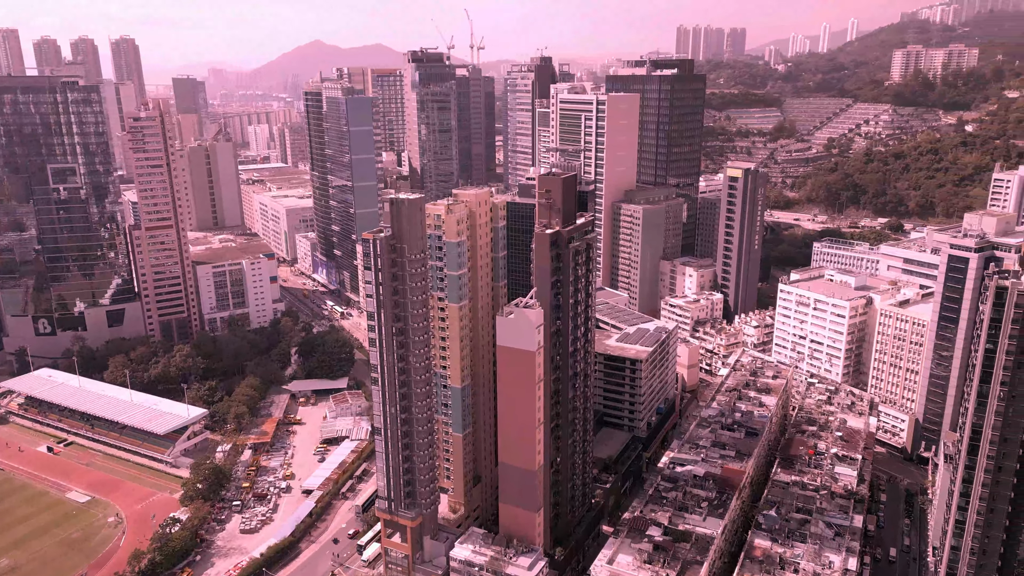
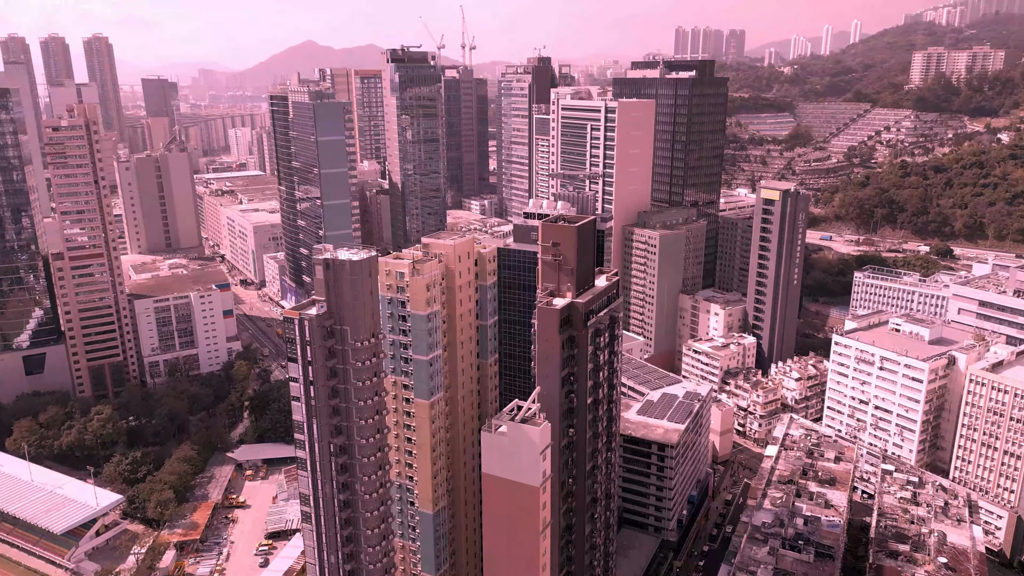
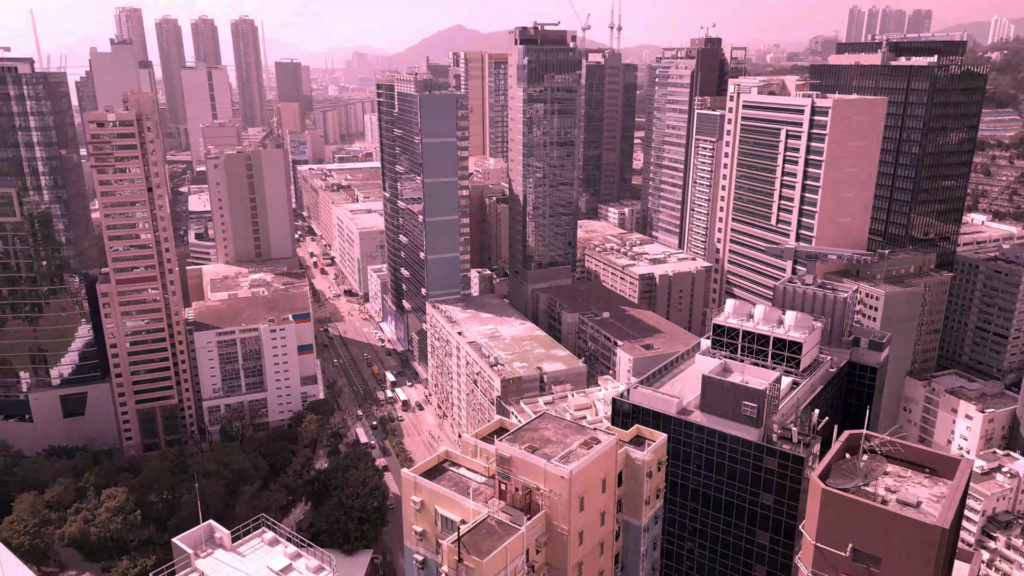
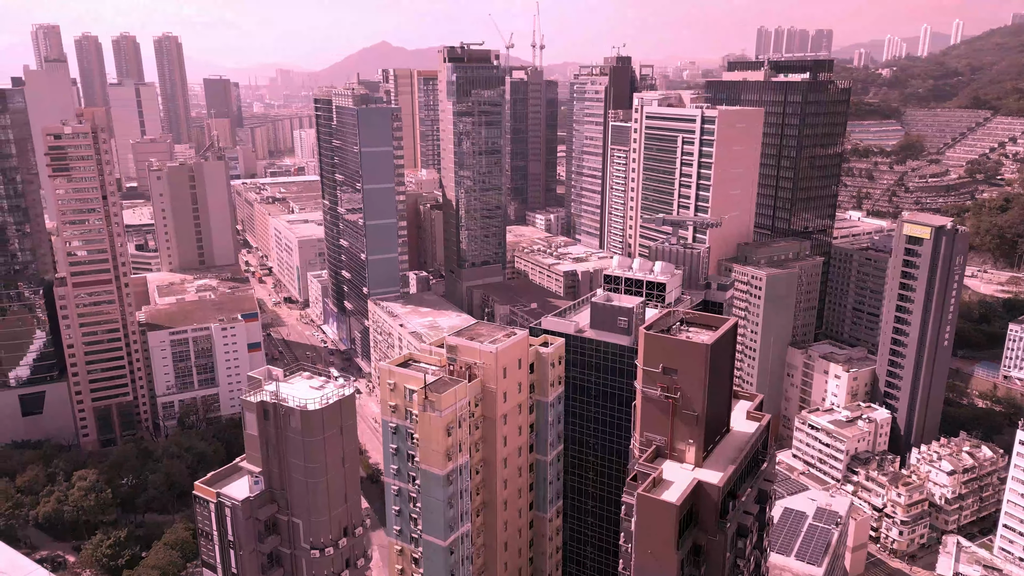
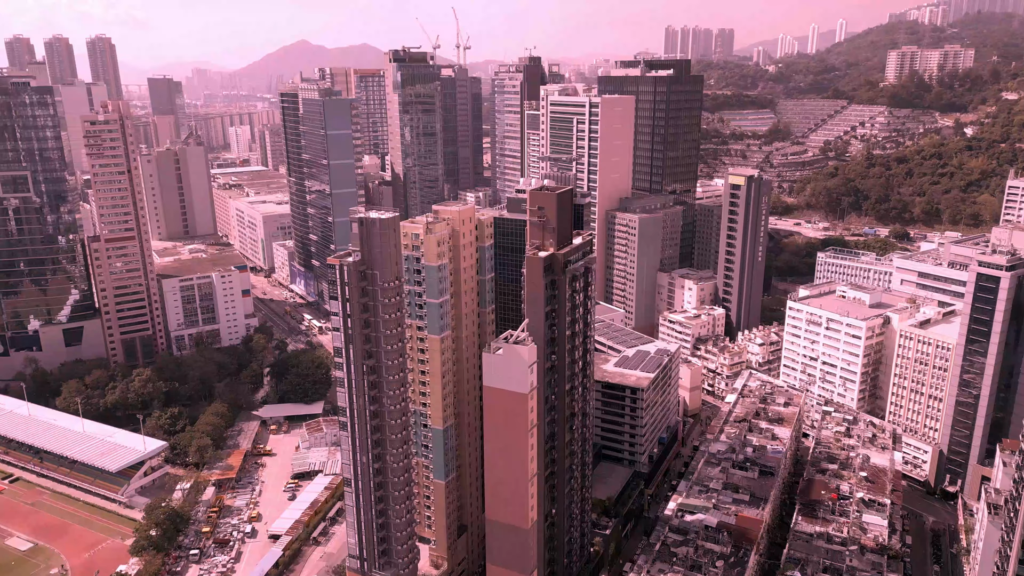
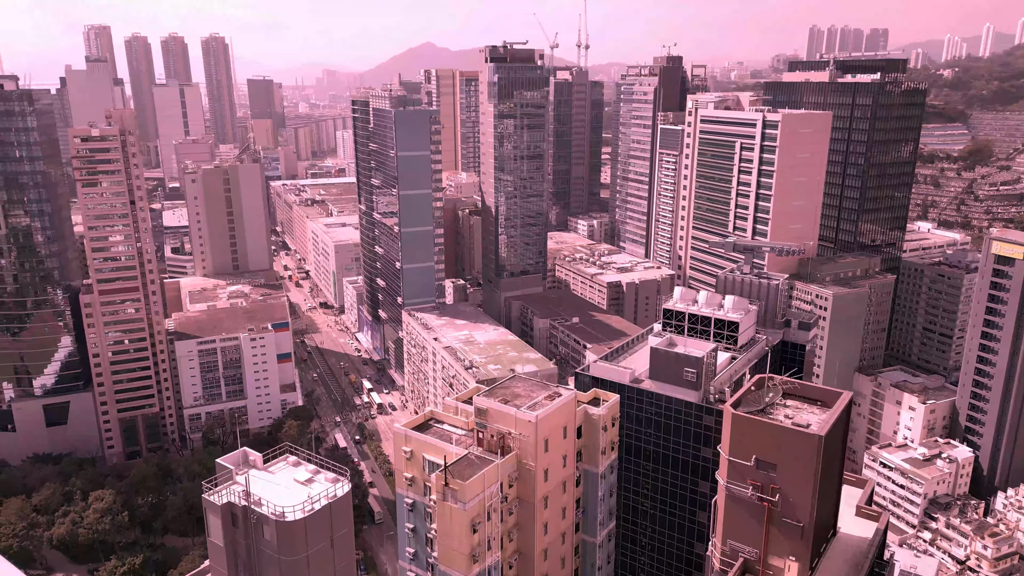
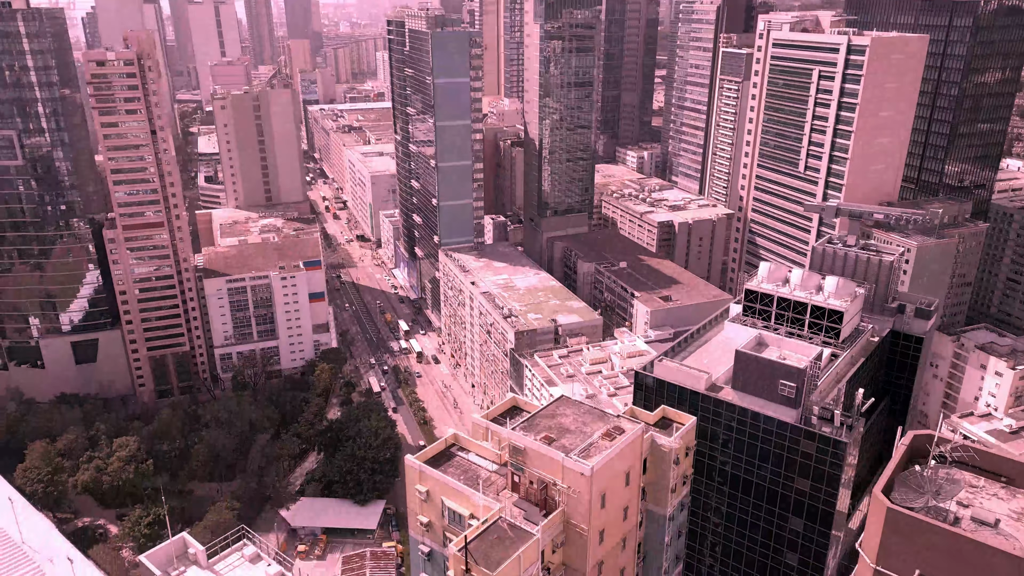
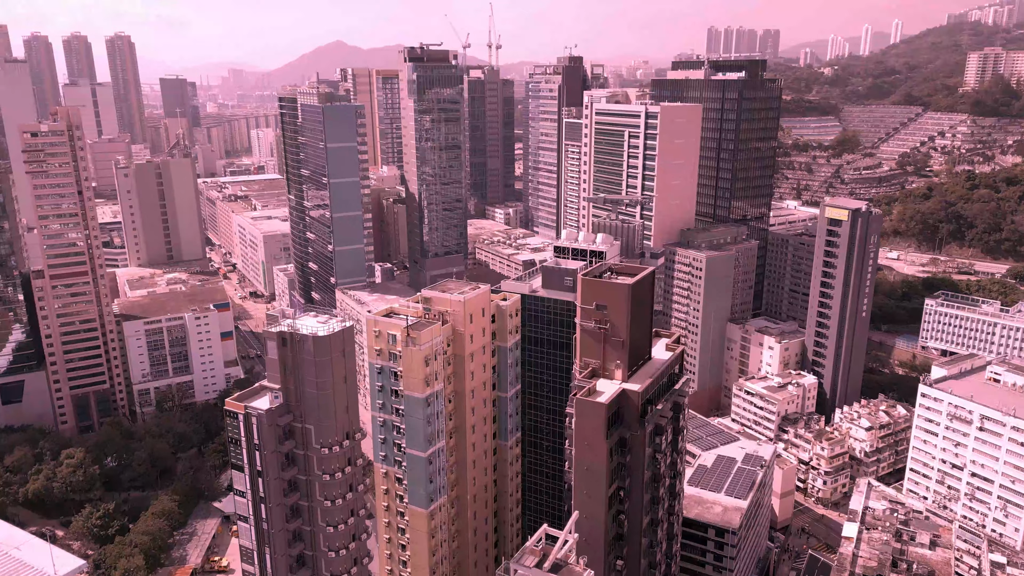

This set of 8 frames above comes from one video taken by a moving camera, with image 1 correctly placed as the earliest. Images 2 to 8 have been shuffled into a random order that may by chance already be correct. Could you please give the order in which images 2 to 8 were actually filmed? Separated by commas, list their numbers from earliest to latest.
5, 2, 8, 4, 6, 3, 7
